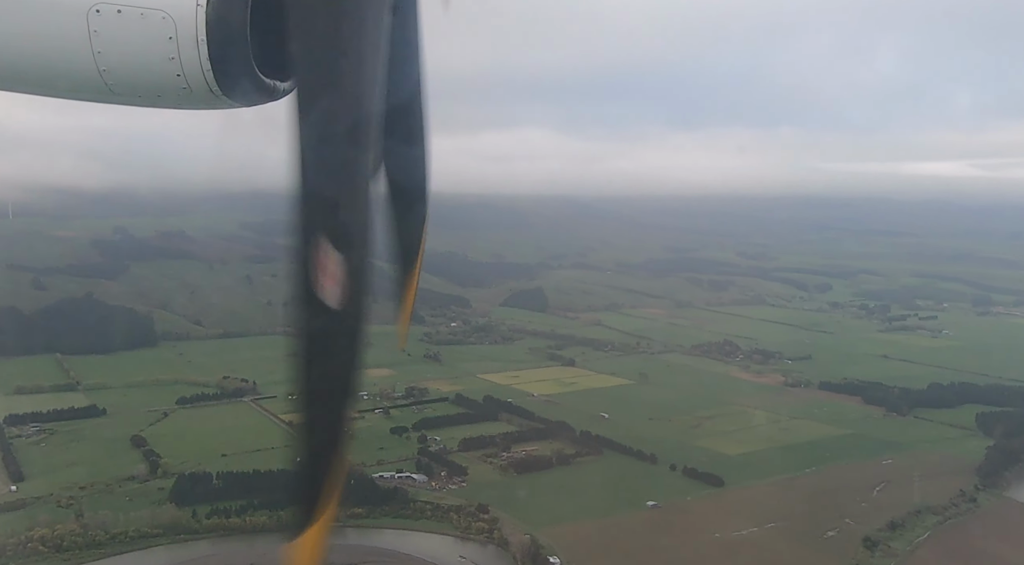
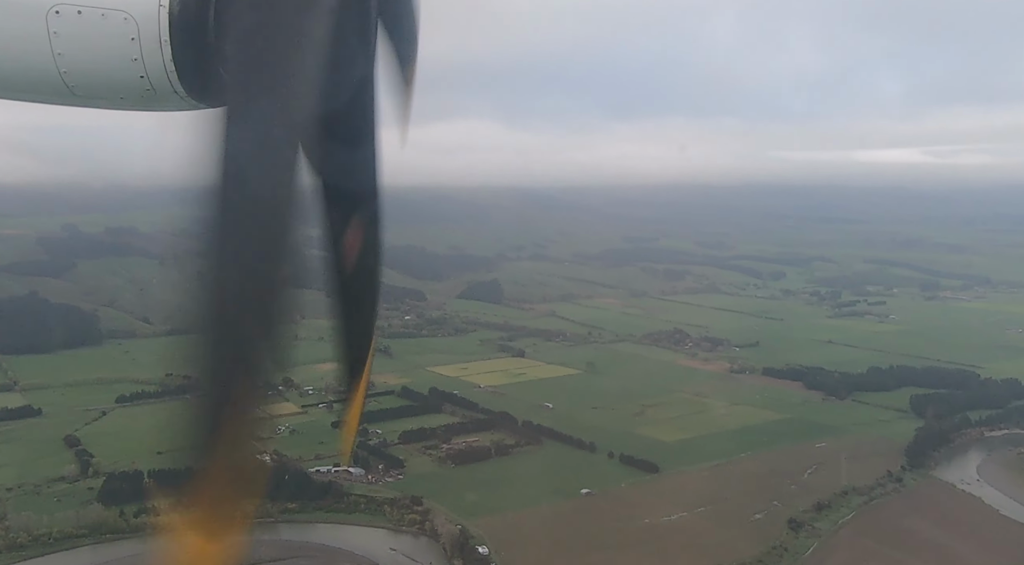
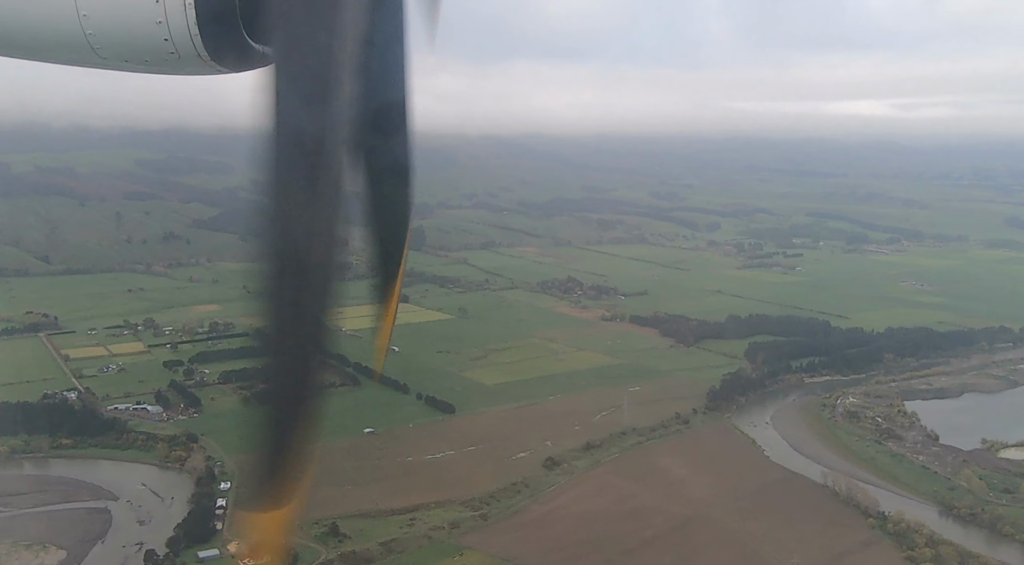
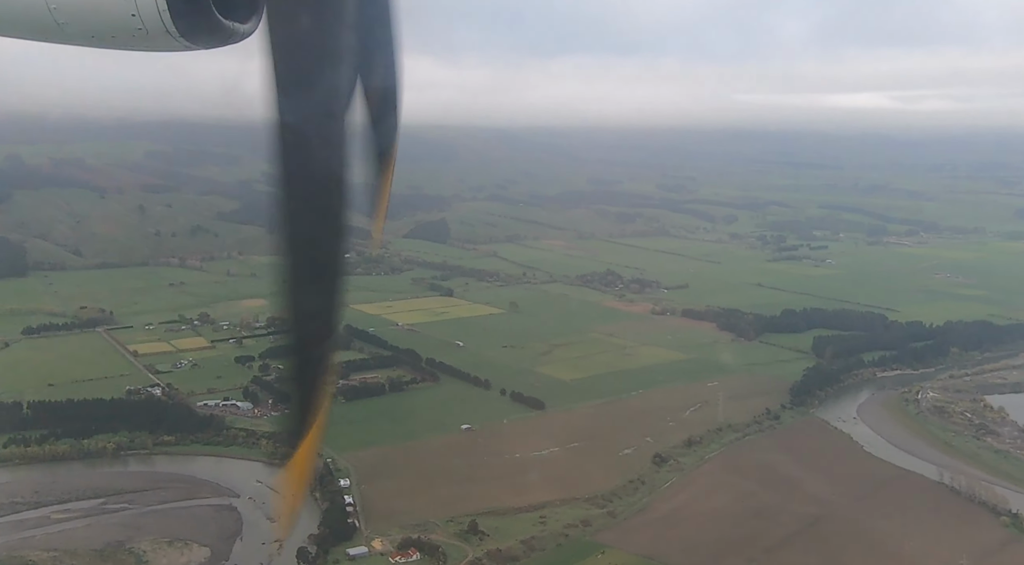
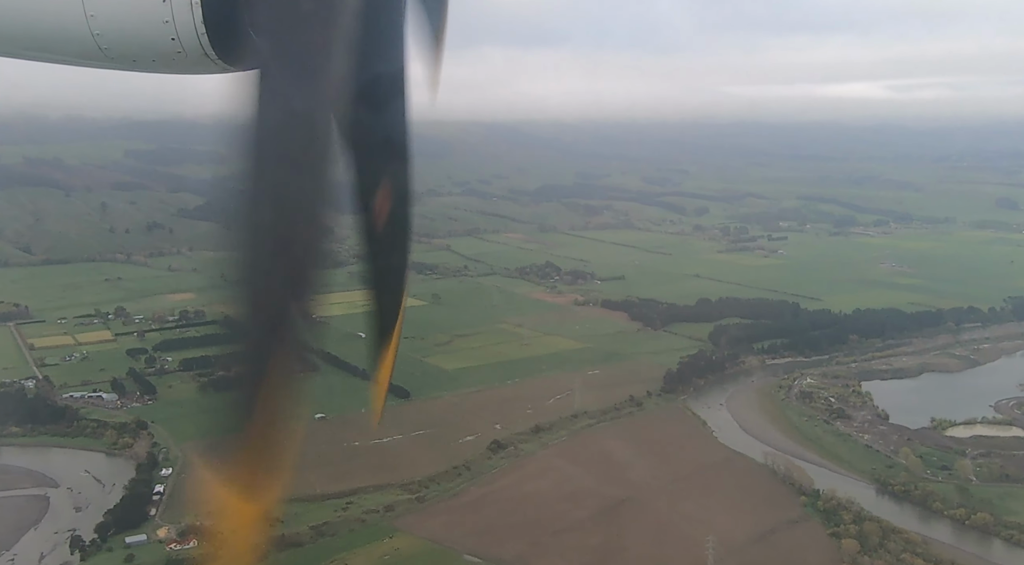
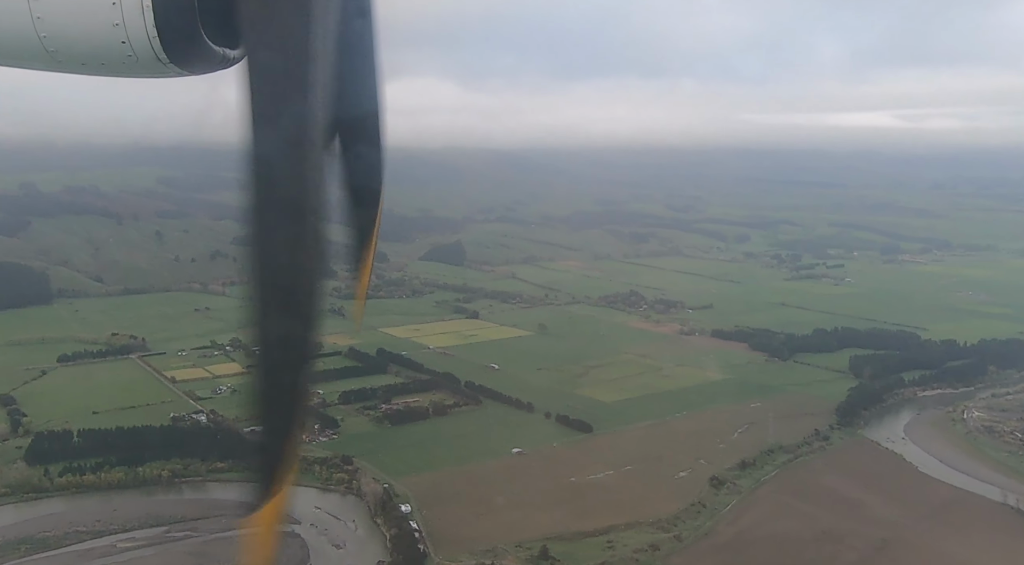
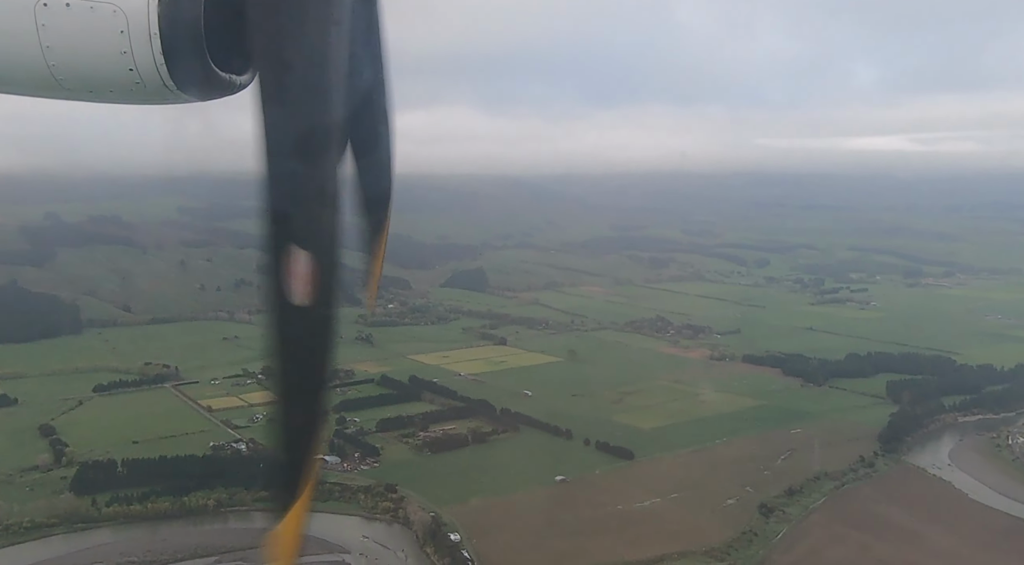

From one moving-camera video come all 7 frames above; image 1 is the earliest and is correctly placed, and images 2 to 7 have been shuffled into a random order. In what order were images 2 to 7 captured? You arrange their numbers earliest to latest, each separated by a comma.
2, 7, 6, 4, 3, 5
